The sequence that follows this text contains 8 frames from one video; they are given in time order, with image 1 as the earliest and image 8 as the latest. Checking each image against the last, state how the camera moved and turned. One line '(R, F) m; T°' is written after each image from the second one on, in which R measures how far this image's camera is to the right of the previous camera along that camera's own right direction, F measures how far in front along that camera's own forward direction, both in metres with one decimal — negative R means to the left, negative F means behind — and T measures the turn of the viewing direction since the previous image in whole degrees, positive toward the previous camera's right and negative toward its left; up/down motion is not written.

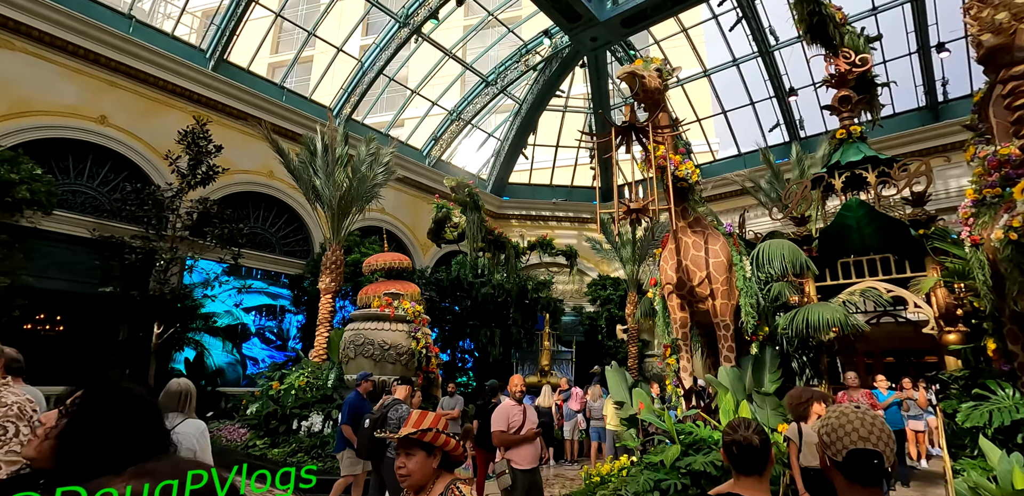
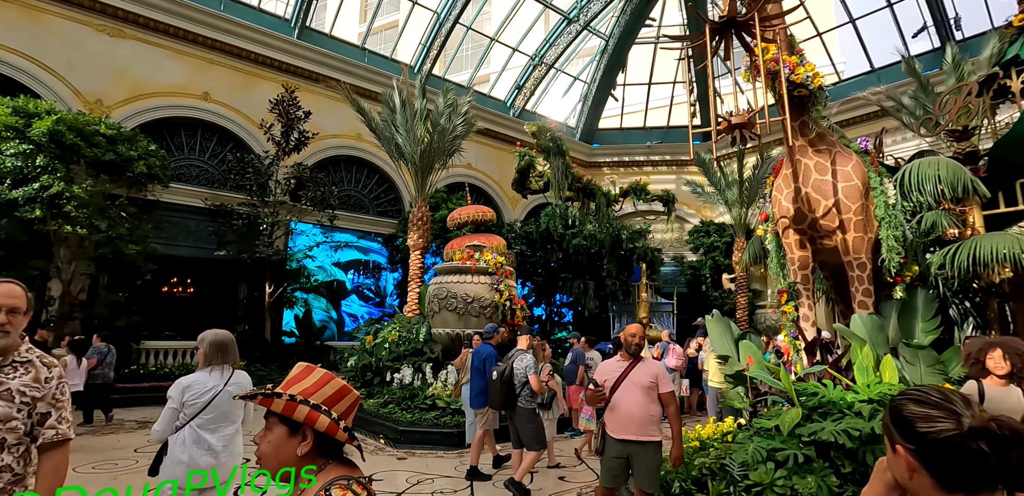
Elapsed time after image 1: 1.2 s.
(+0.2, +0.6) m; -12°
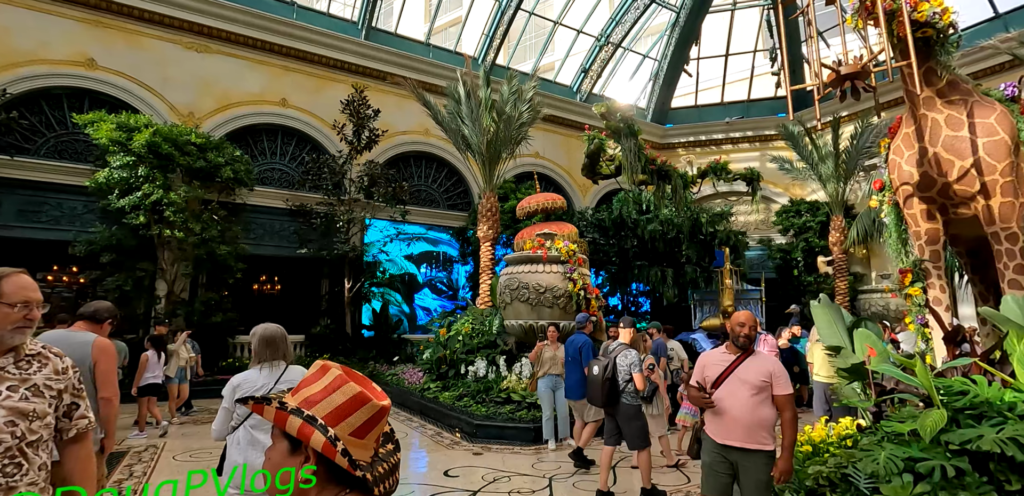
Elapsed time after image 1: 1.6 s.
(0.0, +0.3) m; -9°
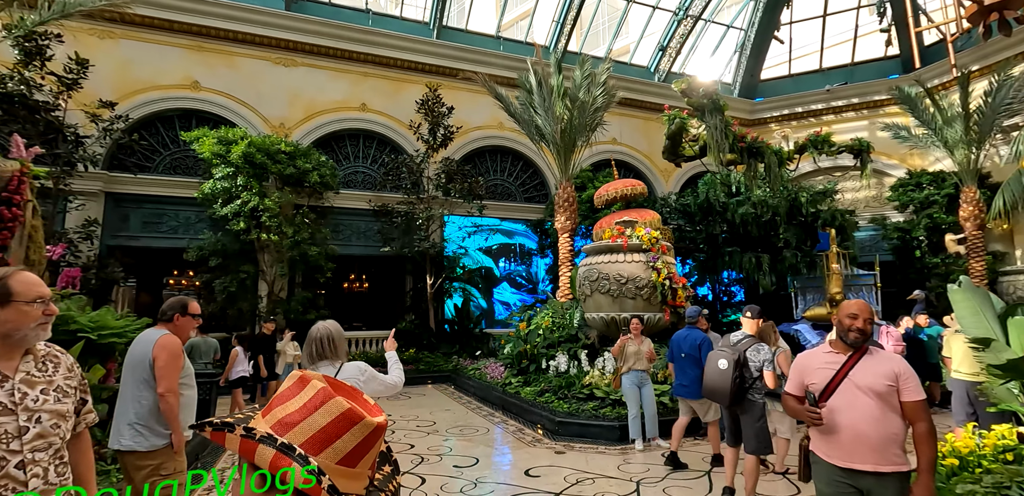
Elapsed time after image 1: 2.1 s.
(0.0, +0.2) m; -10°
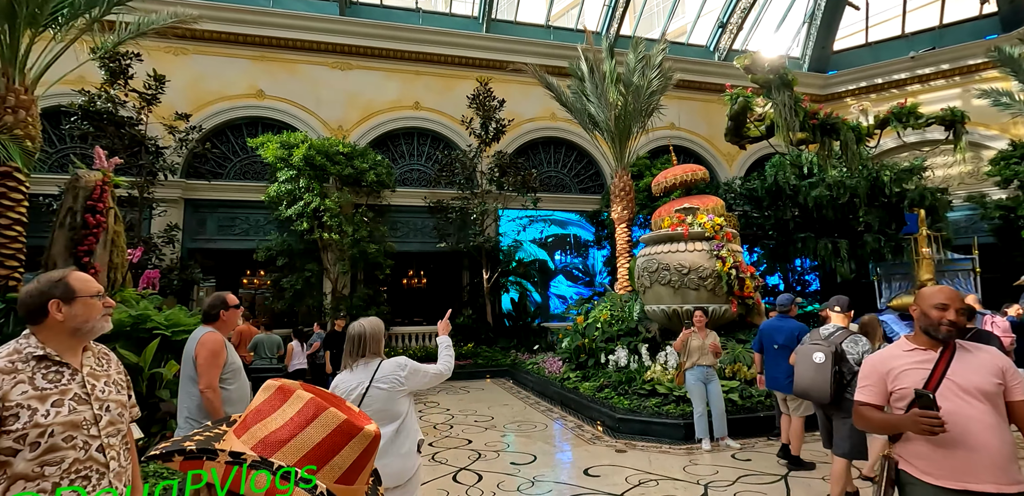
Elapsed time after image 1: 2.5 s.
(0.0, +0.1) m; -7°
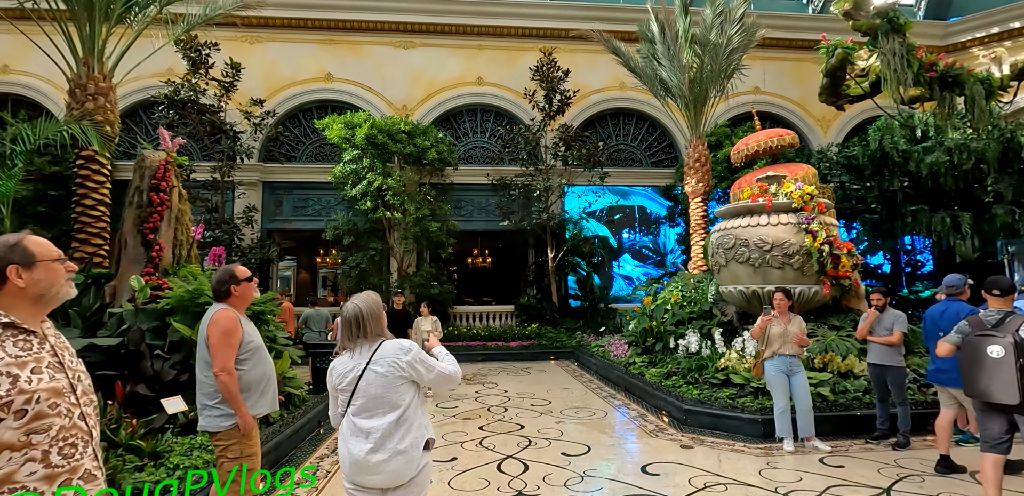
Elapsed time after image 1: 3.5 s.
(+0.2, +0.3) m; -9°
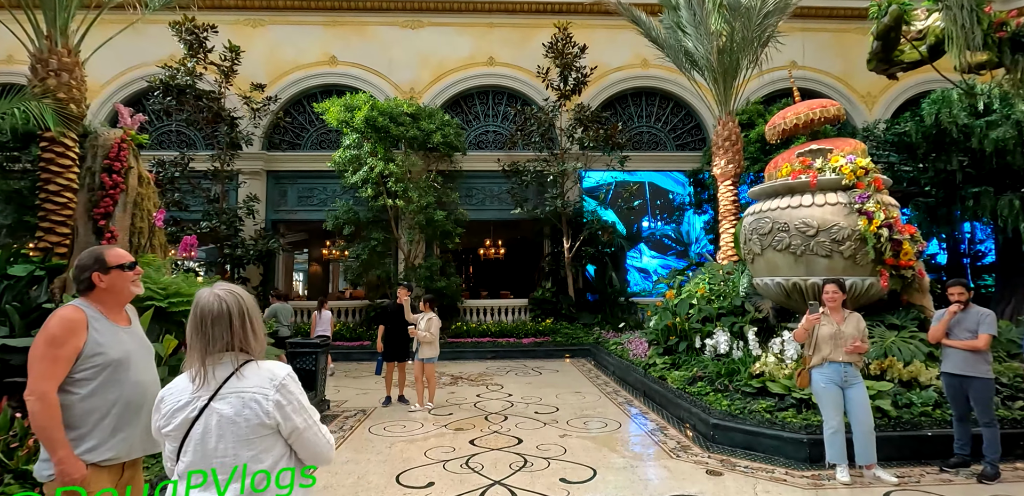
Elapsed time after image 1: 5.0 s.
(+0.2, +0.6) m; -3°
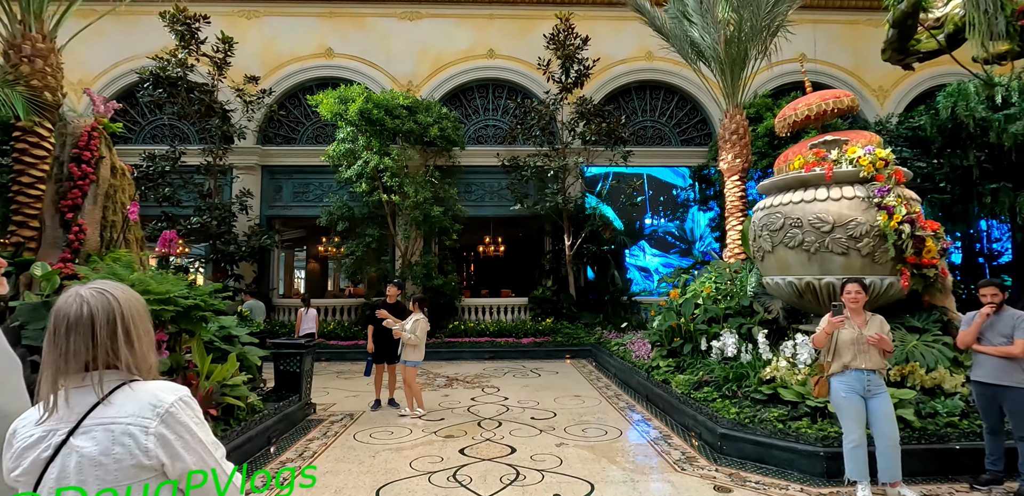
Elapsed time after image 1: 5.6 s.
(+0.1, +0.2) m; 0°
